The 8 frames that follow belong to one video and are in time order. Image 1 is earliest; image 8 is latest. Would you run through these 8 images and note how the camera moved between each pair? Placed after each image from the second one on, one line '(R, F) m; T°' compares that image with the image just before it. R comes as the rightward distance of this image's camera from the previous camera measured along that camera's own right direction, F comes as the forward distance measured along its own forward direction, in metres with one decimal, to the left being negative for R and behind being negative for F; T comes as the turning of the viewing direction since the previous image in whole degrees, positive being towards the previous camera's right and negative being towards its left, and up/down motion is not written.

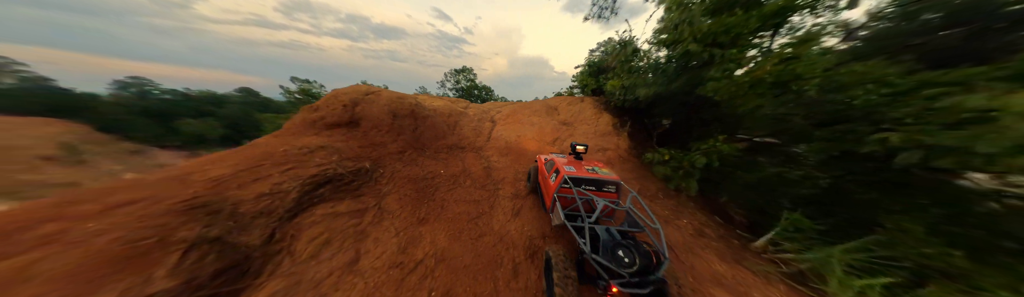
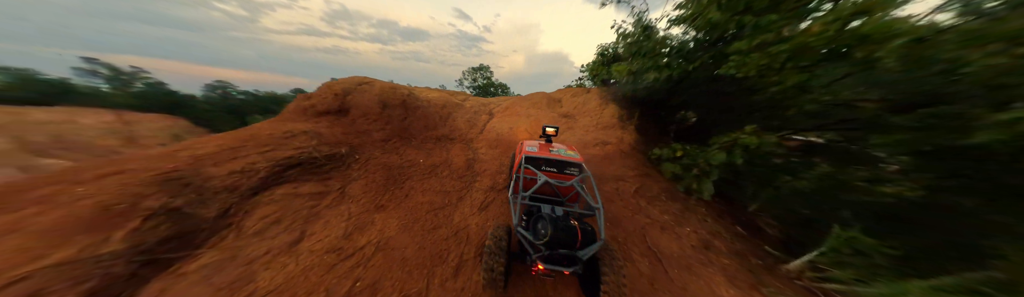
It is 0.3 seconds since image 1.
(+1.5, +0.6) m; -6°
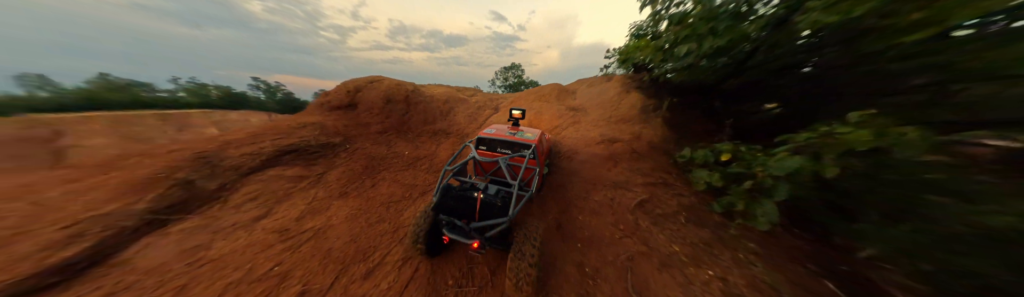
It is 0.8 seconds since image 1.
(+2.0, +1.0) m; -12°
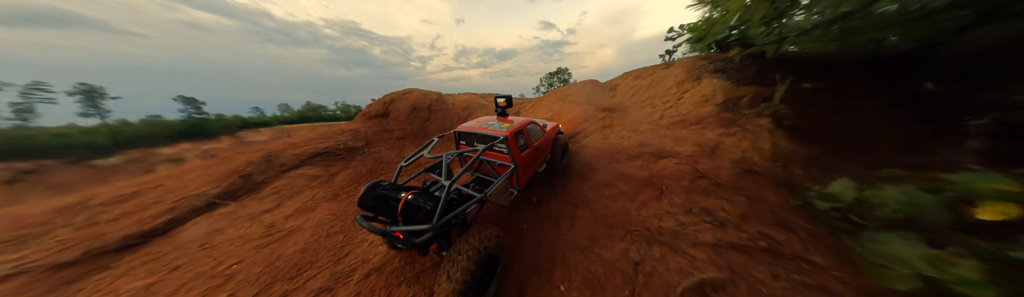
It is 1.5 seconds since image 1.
(+1.6, +1.5) m; -17°
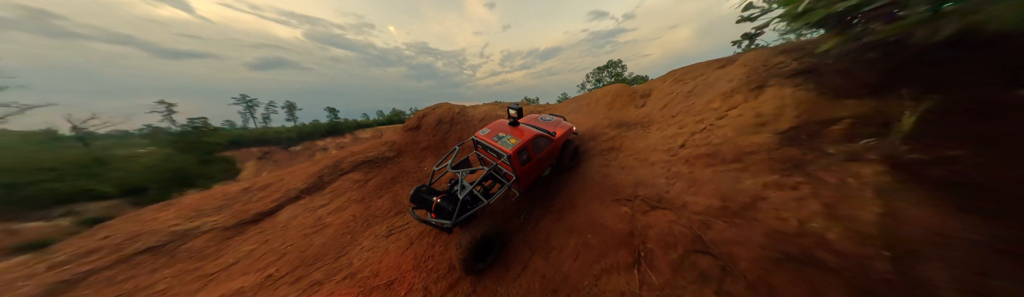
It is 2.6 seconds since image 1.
(+1.7, +0.4) m; -15°
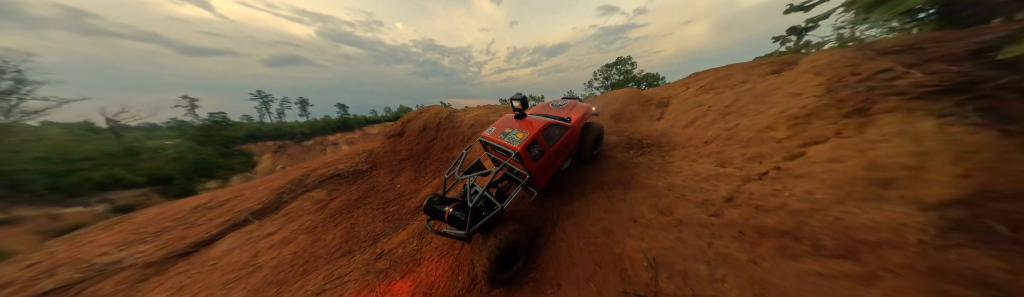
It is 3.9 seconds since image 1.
(+0.7, +1.2) m; -2°
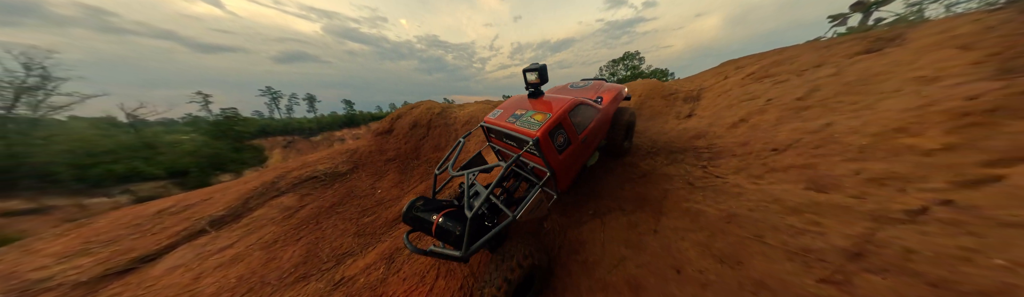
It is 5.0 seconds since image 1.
(+0.3, +0.9) m; -1°
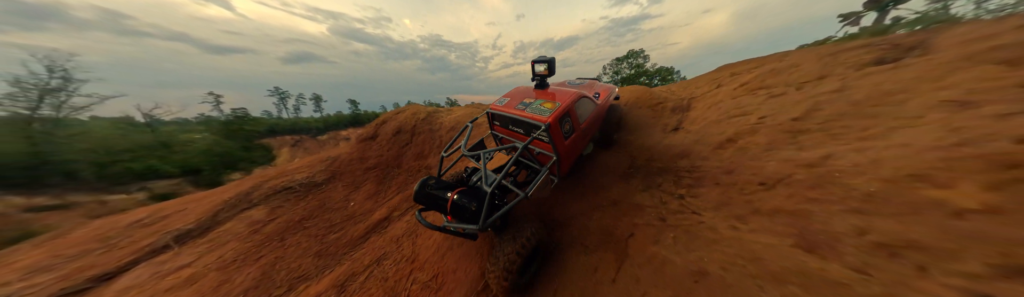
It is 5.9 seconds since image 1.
(+0.8, +0.4) m; -1°
